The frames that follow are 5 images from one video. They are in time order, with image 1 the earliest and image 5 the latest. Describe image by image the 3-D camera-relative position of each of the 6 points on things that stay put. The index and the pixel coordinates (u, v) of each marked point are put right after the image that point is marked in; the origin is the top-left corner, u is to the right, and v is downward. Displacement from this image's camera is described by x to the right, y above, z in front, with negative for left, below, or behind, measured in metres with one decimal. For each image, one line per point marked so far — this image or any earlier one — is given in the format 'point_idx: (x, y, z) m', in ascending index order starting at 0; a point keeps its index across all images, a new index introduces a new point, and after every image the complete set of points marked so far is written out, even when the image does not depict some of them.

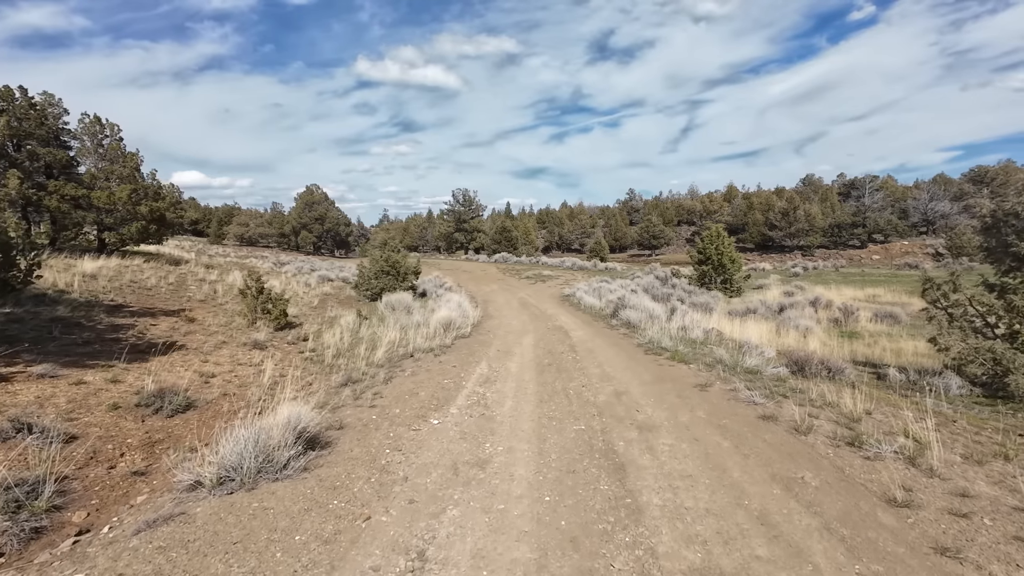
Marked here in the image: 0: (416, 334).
0: (-2.4, -1.1, +12.1) m
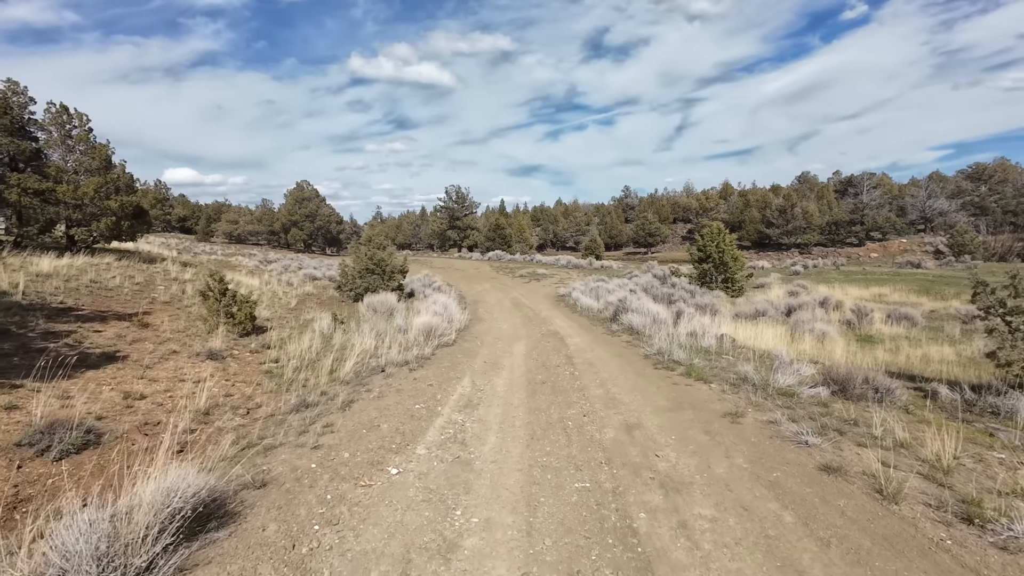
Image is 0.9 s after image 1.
0: (-2.6, -1.2, +10.8) m
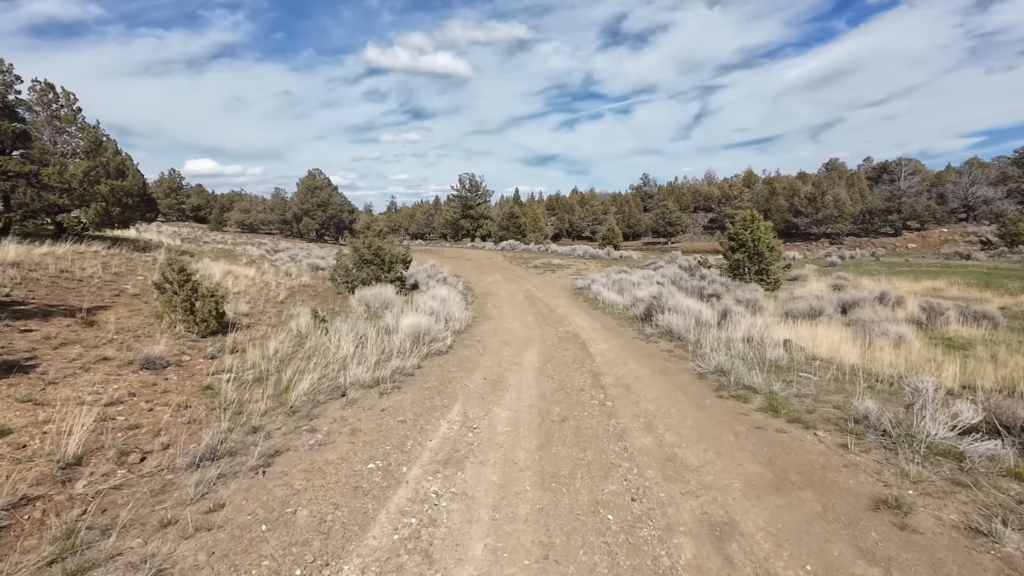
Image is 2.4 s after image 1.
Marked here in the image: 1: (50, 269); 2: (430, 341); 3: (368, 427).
0: (-2.5, -1.1, +8.6) m
1: (-16.1, +0.6, +17.2) m
2: (-1.5, -1.0, +9.1) m
3: (-1.5, -1.5, +5.2) m
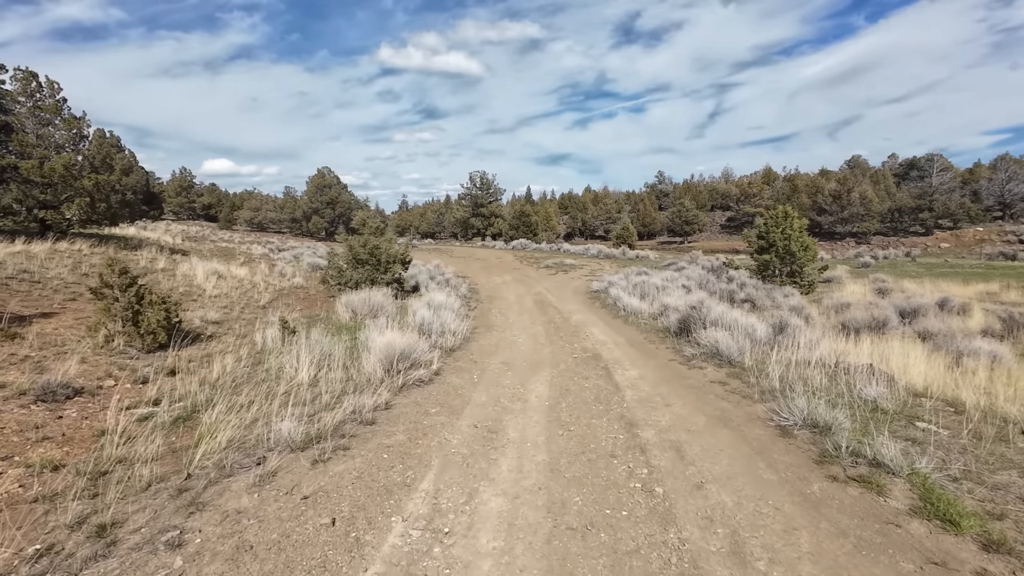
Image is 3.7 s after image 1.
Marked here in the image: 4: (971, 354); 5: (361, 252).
0: (-2.4, -1.2, +6.6) m
1: (-15.9, +0.6, +15.5) m
2: (-1.5, -1.1, +7.1) m
3: (-1.6, -1.6, +3.2) m
4: (+9.3, -1.3, +10.0) m
5: (-5.6, +1.3, +18.1) m
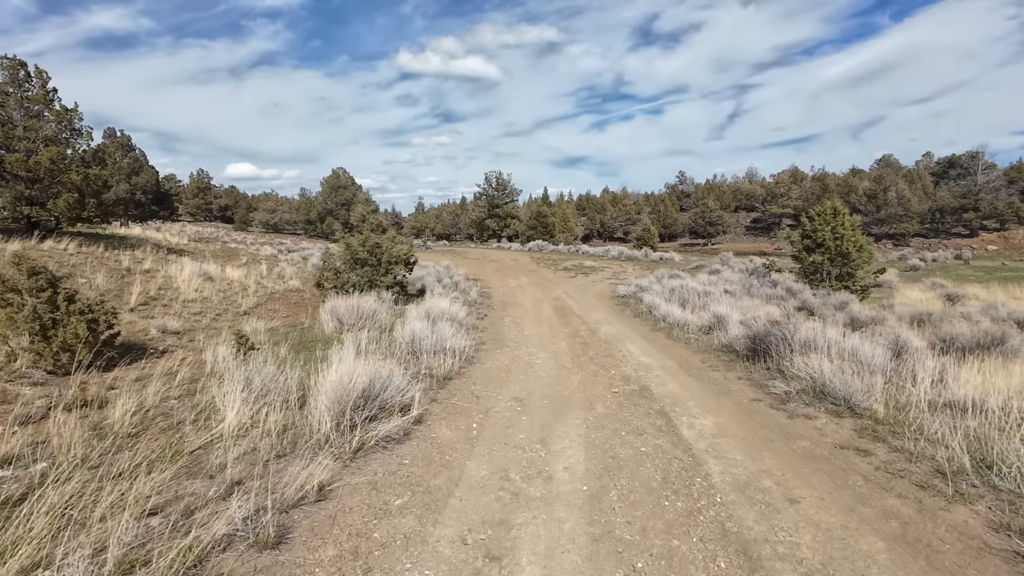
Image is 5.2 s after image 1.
0: (-2.3, -1.3, +4.4) m
1: (-15.4, +0.5, +13.7) m
2: (-1.3, -1.2, +4.9) m
3: (-1.5, -1.7, +1.0) m
4: (+9.6, -1.5, +7.4) m
5: (-5.0, +1.2, +16.0) m
